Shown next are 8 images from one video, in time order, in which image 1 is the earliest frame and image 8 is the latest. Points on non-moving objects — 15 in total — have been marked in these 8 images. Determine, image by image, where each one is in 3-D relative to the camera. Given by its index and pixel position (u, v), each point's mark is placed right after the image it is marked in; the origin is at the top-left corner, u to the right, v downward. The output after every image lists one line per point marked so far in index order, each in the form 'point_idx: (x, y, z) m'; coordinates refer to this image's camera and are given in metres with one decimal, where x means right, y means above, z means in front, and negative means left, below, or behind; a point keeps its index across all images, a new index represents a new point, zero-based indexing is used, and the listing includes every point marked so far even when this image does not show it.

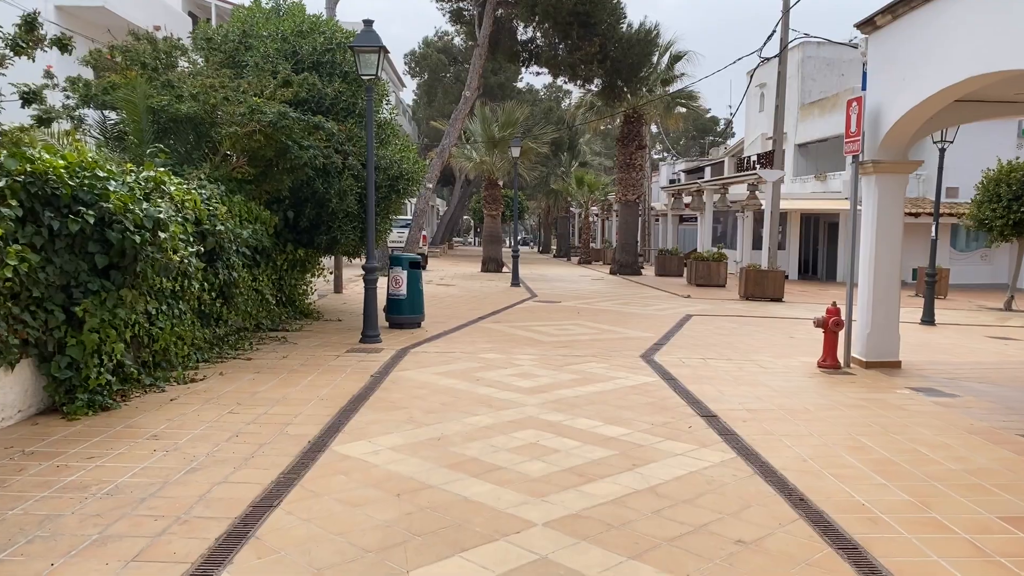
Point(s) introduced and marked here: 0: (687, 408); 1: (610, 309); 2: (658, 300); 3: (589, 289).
0: (+1.4, -1.0, +6.5) m
1: (+1.8, -0.4, +14.8) m
2: (+3.0, -0.3, +16.7) m
3: (+1.9, 0.0, +19.7) m
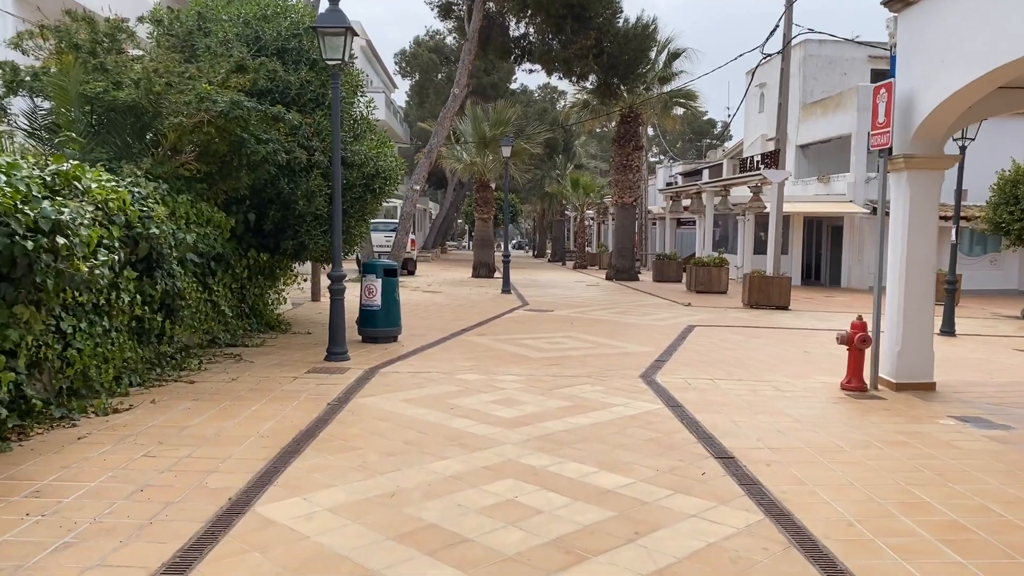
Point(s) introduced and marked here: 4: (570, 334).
0: (+1.2, -1.1, +5.4) m
1: (+1.6, -0.5, +13.8) m
2: (+2.8, -0.4, +15.6) m
3: (+1.7, -0.2, +18.6) m
4: (+0.8, -0.6, +11.4) m
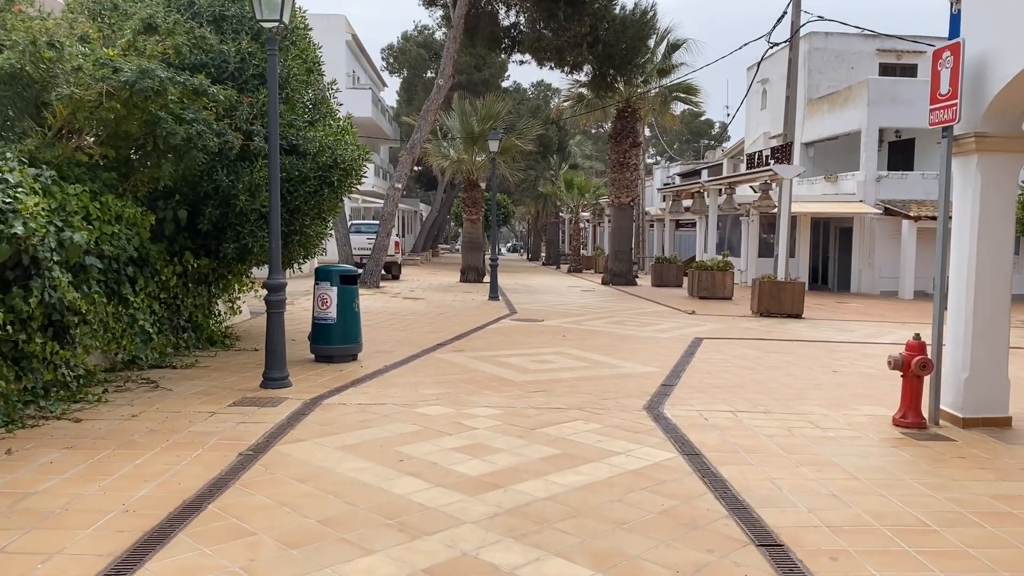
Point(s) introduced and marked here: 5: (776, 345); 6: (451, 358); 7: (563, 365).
0: (+1.1, -1.2, +3.9) m
1: (+1.4, -0.6, +12.3) m
2: (+2.6, -0.5, +14.1) m
3: (+1.4, -0.3, +17.1) m
4: (+0.6, -0.8, +9.9) m
5: (+3.6, -0.8, +11.1) m
6: (-0.7, -0.8, +9.0) m
7: (+0.5, -0.8, +8.8) m
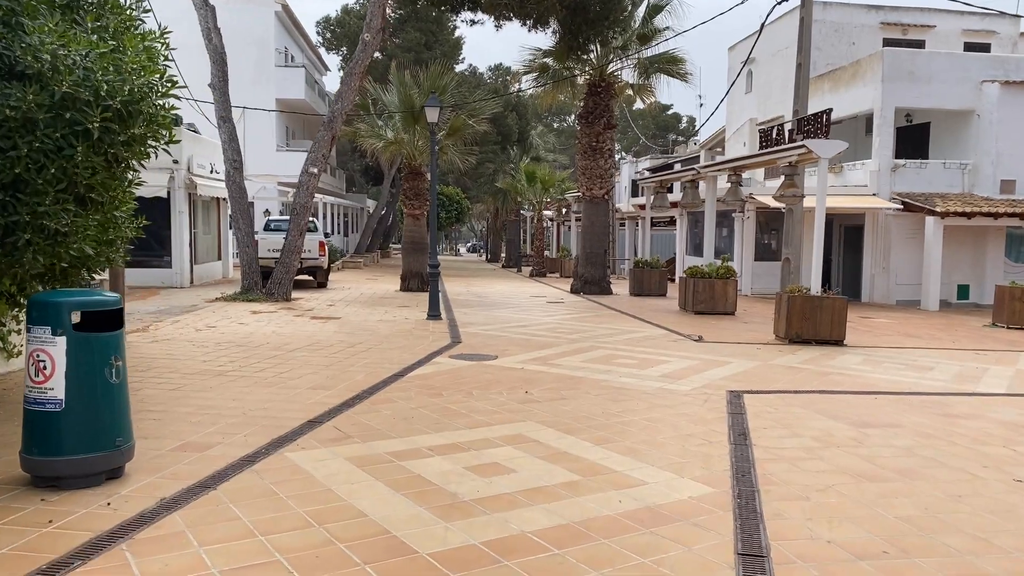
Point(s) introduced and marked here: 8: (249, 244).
0: (+0.8, -1.4, -0.2) m
1: (+0.7, -0.9, +8.1) m
2: (+1.8, -0.8, +10.0) m
3: (+0.6, -0.6, +12.9) m
4: (+0.1, -1.0, +5.7) m
5: (+3.1, -1.0, +7.1) m
6: (-1.2, -1.1, +4.8) m
7: (+0.1, -1.1, +4.6) m
8: (-5.5, +0.9, +16.7) m
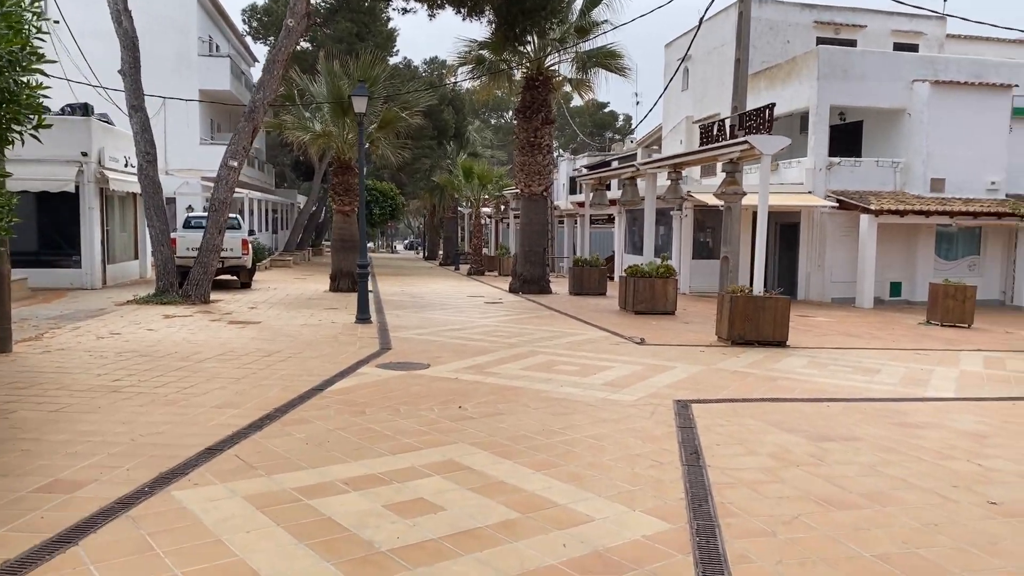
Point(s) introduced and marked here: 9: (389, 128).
0: (+0.8, -1.5, -0.8) m
1: (+0.1, -0.9, +7.5) m
2: (+1.0, -0.8, +9.5) m
3: (-0.5, -0.6, +12.3) m
4: (-0.4, -1.1, +5.1) m
5: (+2.5, -1.1, +6.6) m
6: (-1.5, -1.1, +4.1) m
7: (-0.3, -1.1, +4.0) m
8: (-6.7, +0.9, +15.6) m
9: (-2.9, +3.8, +19.1) m
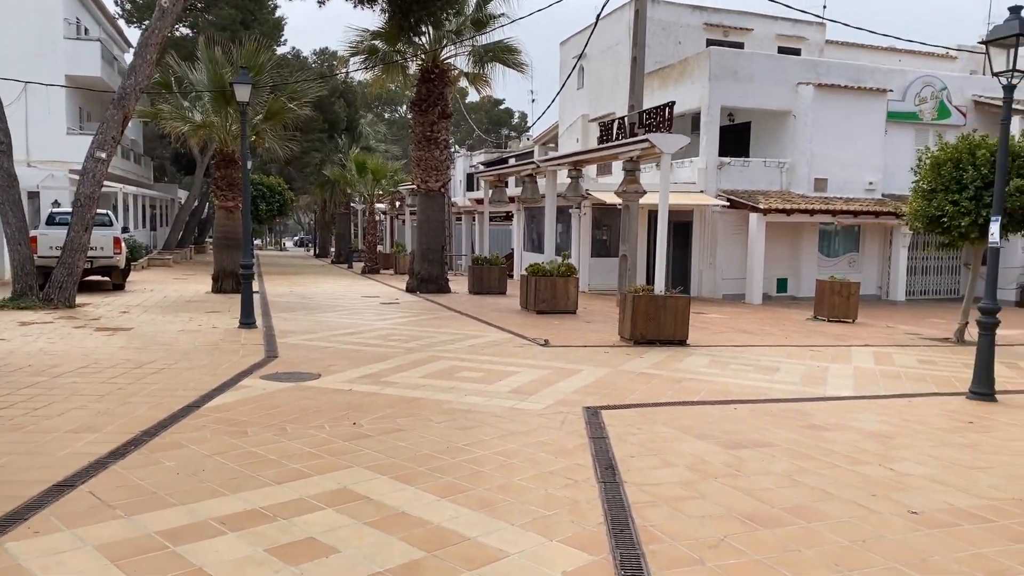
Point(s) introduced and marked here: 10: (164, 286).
0: (+1.0, -1.5, -1.1) m
1: (-0.8, -0.9, +7.0) m
2: (-0.1, -0.8, +9.1) m
3: (-1.9, -0.6, +11.7) m
4: (-0.9, -1.1, +4.6) m
5: (+1.7, -1.1, +6.5) m
6: (-2.0, -1.2, +3.4) m
7: (-0.7, -1.2, +3.5) m
8: (-8.6, +0.8, +14.2) m
9: (-5.3, +3.8, +18.1) m
10: (-8.4, +0.1, +19.2) m
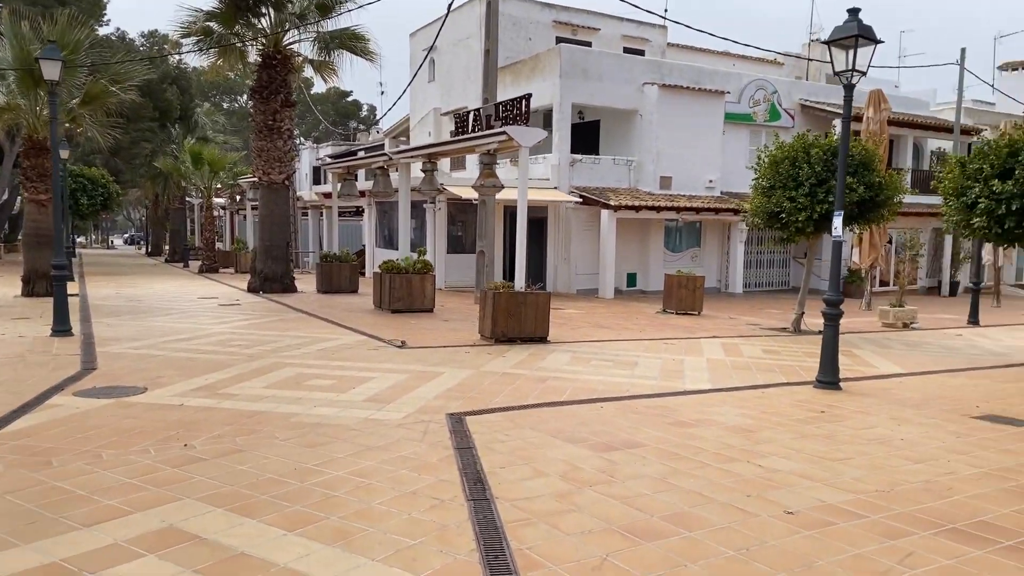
0: (+1.3, -1.5, -1.3) m
1: (-1.9, -0.9, +6.3) m
2: (-1.6, -0.8, +8.5) m
3: (-3.9, -0.6, +10.7) m
4: (-1.6, -1.1, +3.9) m
5: (+0.6, -1.0, +6.2) m
6: (-2.4, -1.2, +2.5) m
7: (-1.2, -1.2, +2.8) m
8: (-11.0, +0.7, +11.9) m
9: (-8.5, +3.8, +16.4) m
10: (-11.6, 0.0, +17.0) m
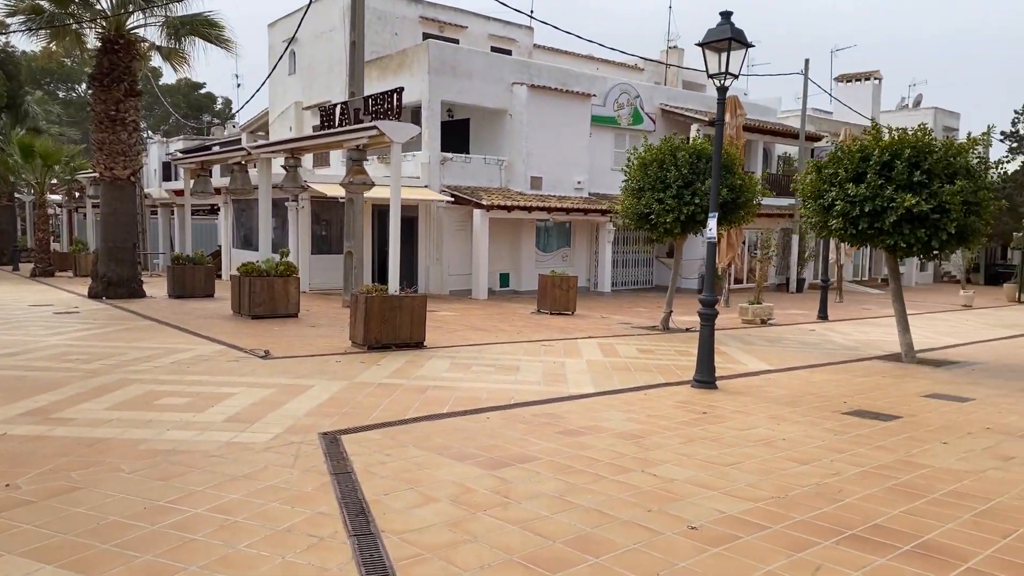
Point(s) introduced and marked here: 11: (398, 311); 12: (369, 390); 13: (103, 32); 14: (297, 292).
0: (+1.7, -1.6, -1.5) m
1: (-2.8, -1.0, +5.6) m
2: (-2.9, -0.9, +7.8) m
3: (-5.5, -0.7, +9.6) m
4: (-2.1, -1.2, +3.2) m
5: (-0.2, -1.1, +5.9) m
6: (-2.6, -1.3, +1.7) m
7: (-1.5, -1.2, +2.2) m
8: (-12.6, +0.6, +9.6) m
9: (-11.0, +3.6, +14.4) m
10: (-14.1, -0.2, +14.5) m
11: (-1.5, -0.3, +10.3) m
12: (-1.3, -1.0, +7.5) m
13: (-8.0, +5.1, +15.9) m
14: (-3.6, -0.1, +13.5) m
